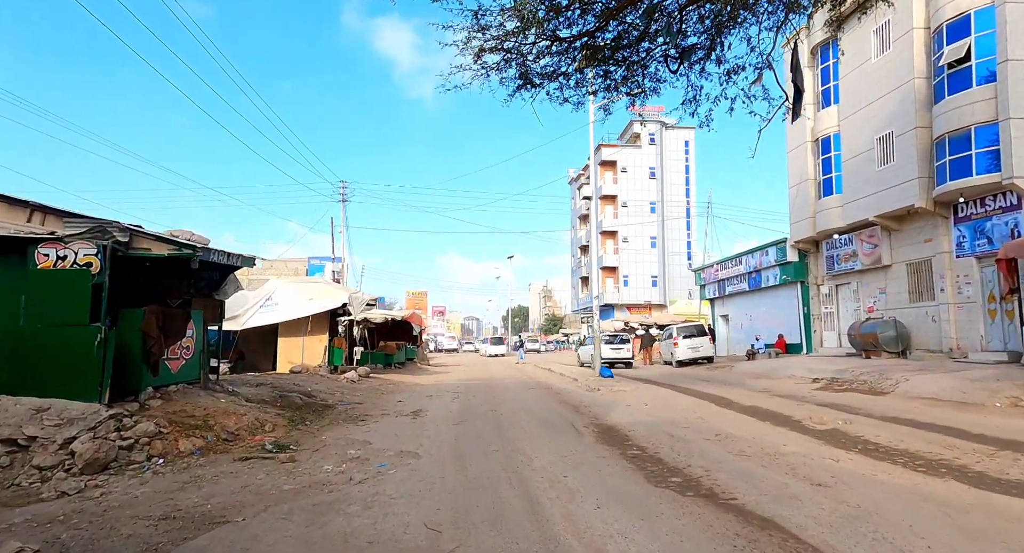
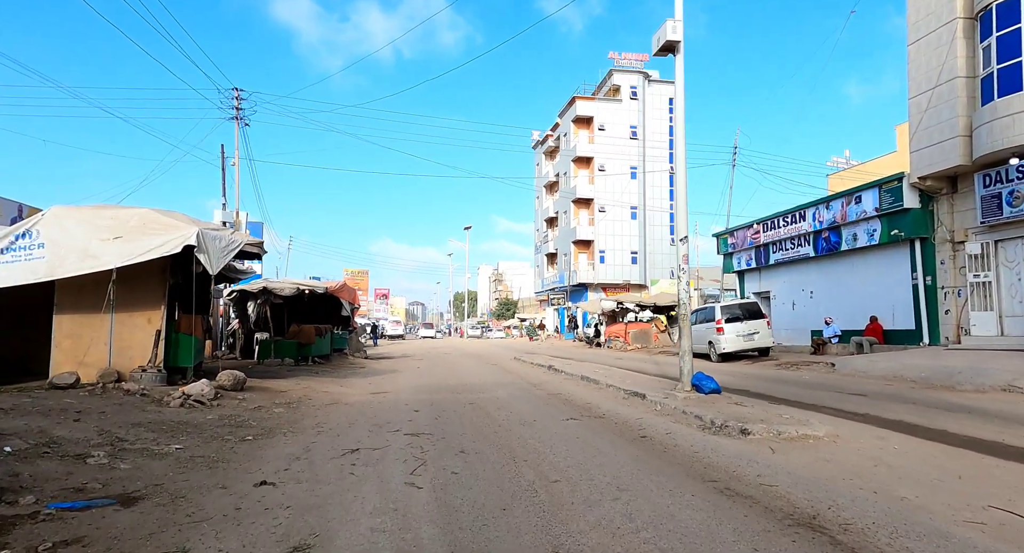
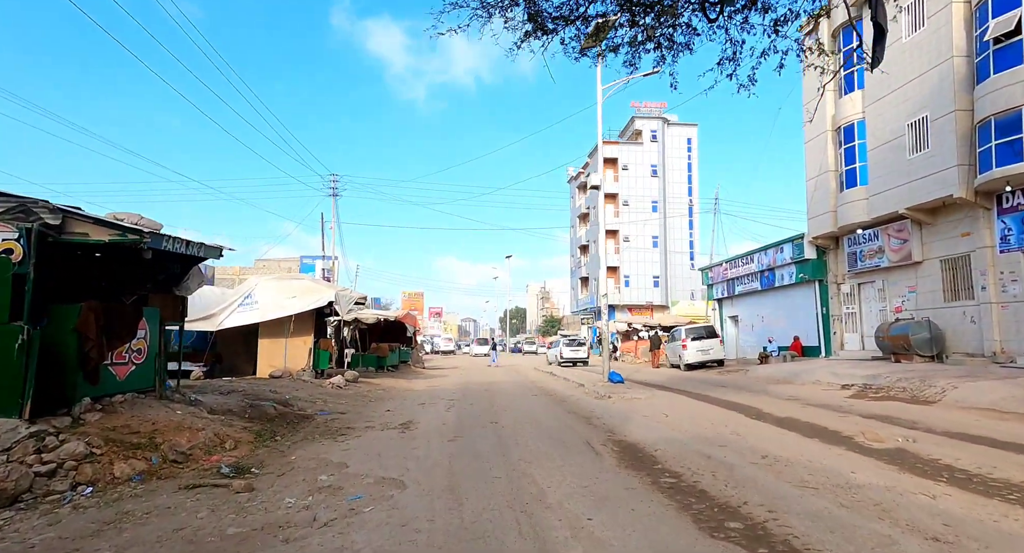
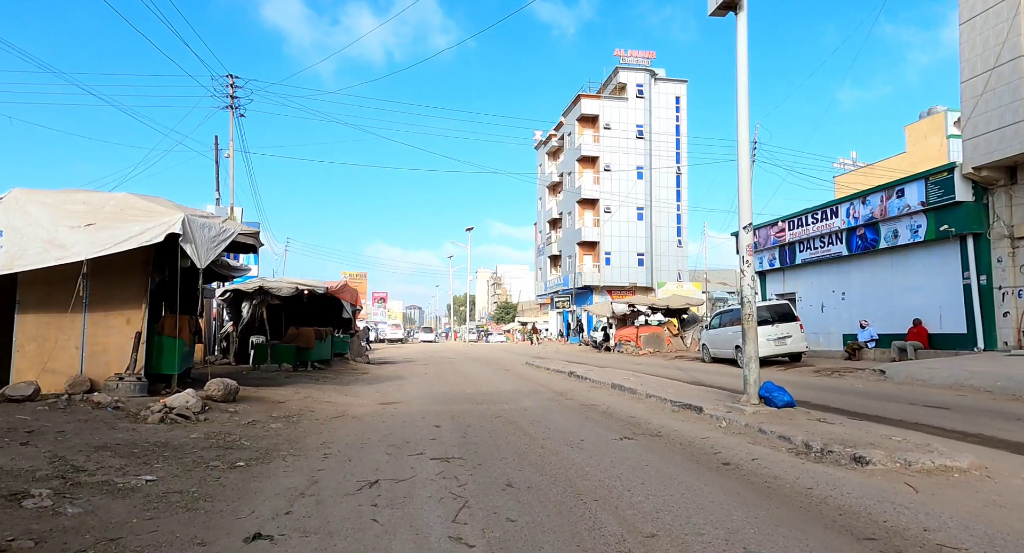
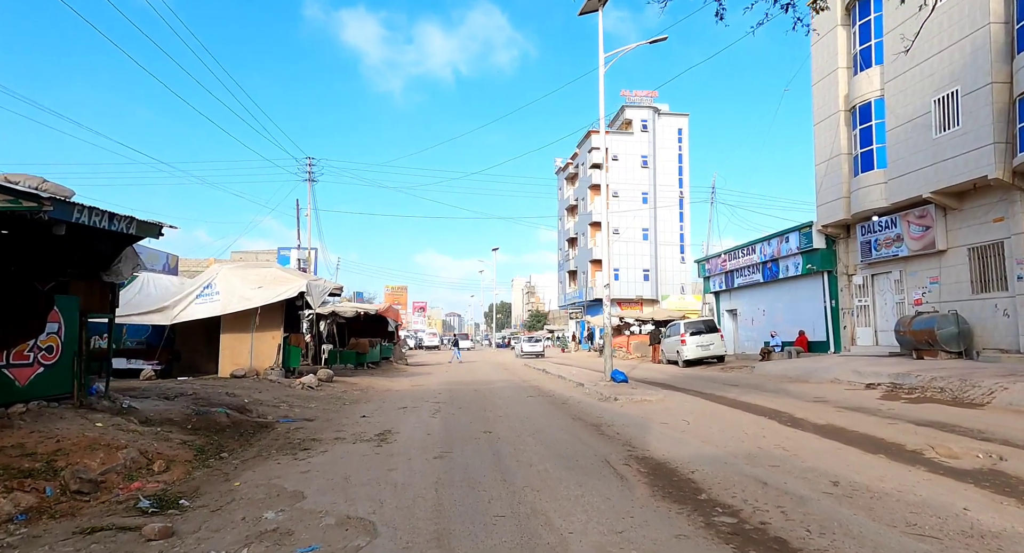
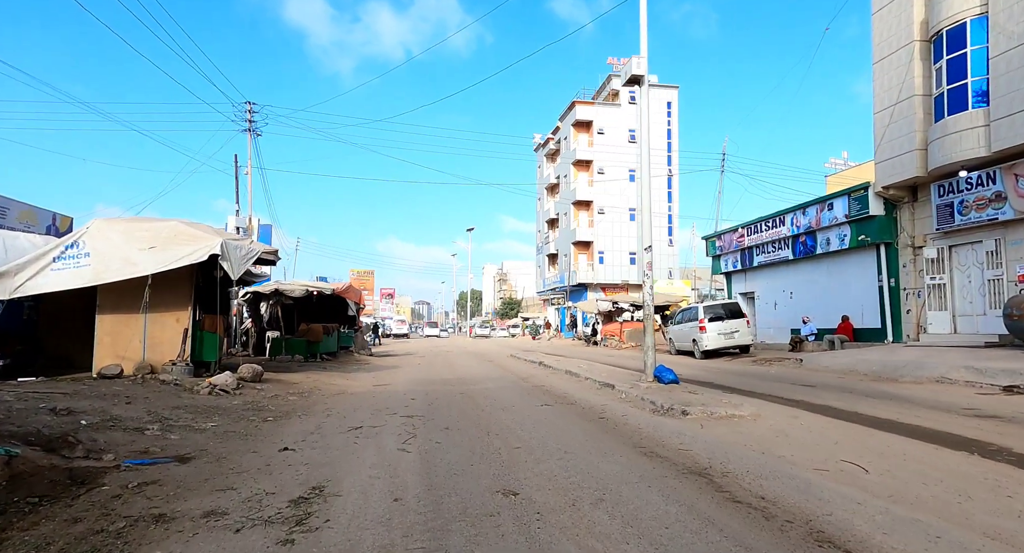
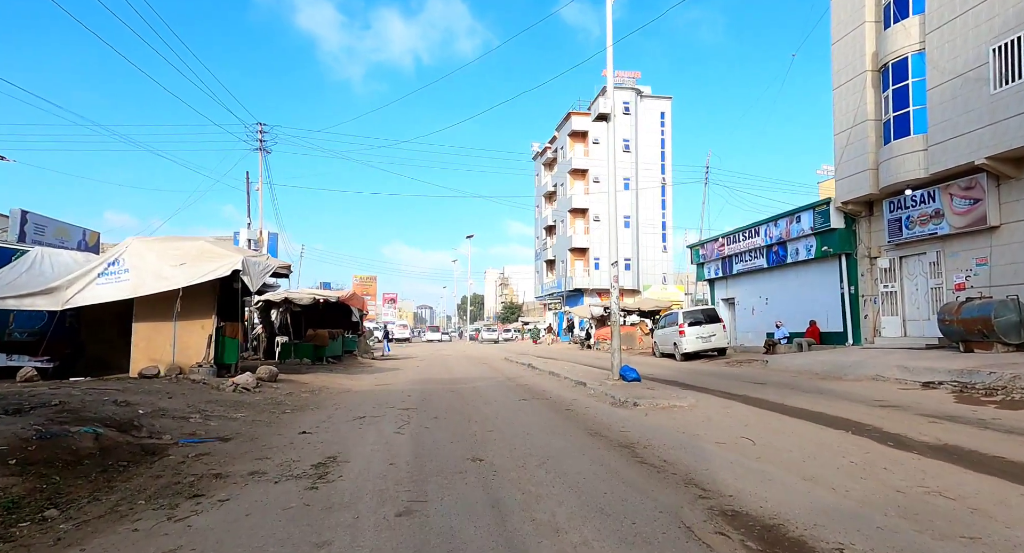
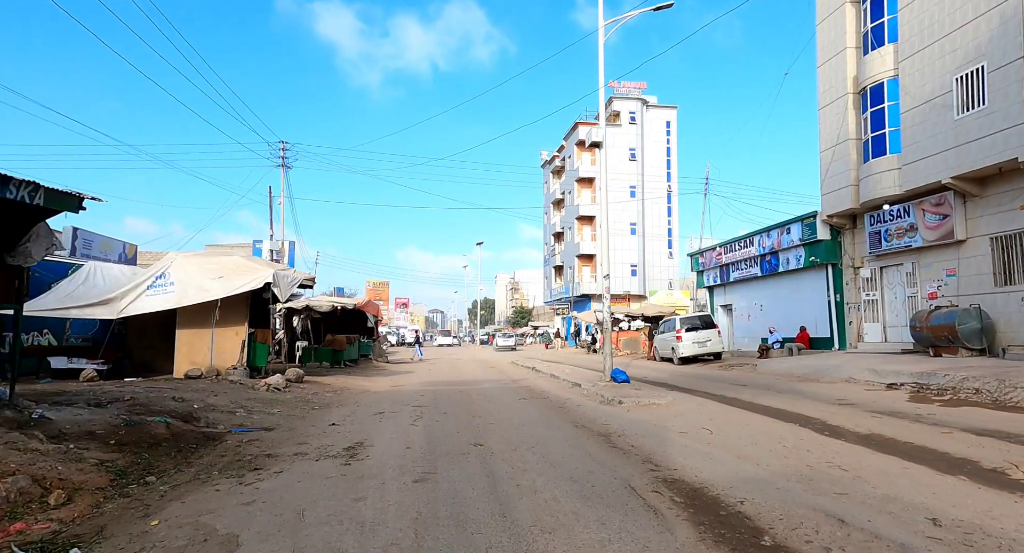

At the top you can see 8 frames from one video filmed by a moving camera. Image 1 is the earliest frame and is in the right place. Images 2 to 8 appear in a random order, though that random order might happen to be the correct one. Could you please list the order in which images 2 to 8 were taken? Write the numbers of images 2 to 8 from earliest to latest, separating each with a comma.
3, 5, 8, 7, 6, 2, 4
